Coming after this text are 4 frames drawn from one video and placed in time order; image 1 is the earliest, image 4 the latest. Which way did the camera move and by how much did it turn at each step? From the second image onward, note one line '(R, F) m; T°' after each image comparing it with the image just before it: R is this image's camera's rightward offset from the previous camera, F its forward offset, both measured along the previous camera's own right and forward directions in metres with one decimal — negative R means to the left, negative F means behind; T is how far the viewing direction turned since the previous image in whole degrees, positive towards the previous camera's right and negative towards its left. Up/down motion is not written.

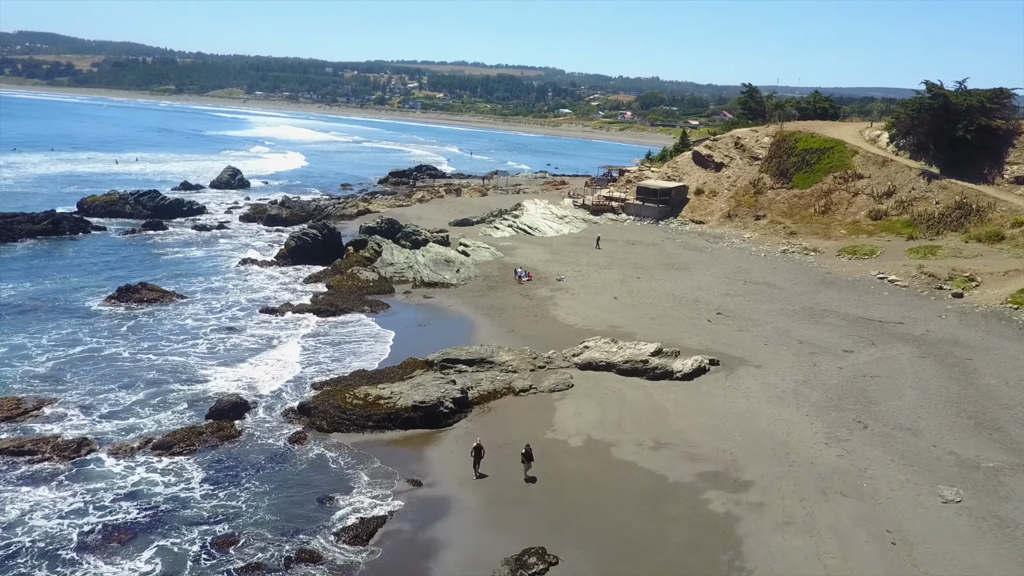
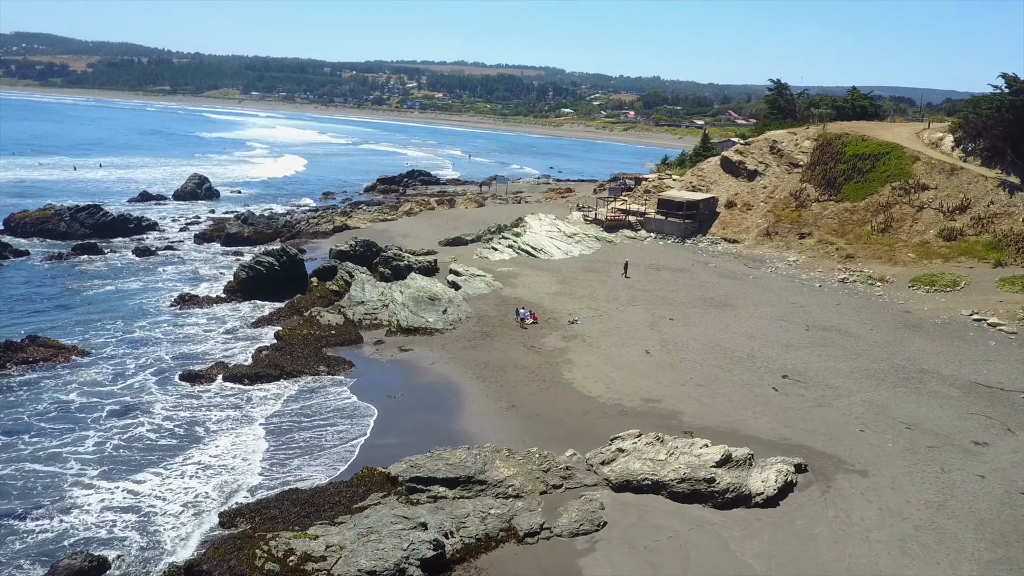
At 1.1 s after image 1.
(0.0, +7.3) m; 0°
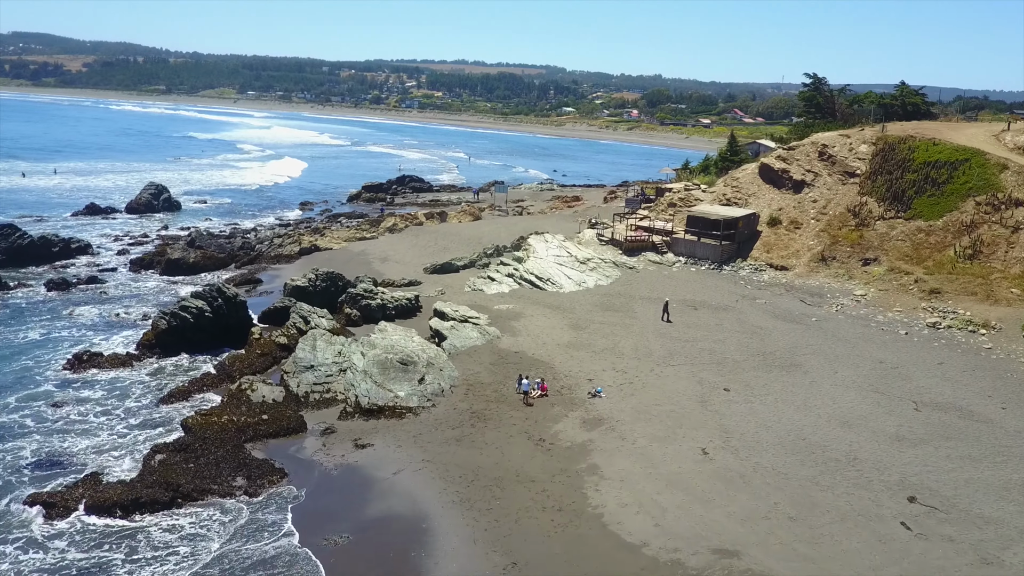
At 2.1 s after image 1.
(0.0, +7.3) m; 0°
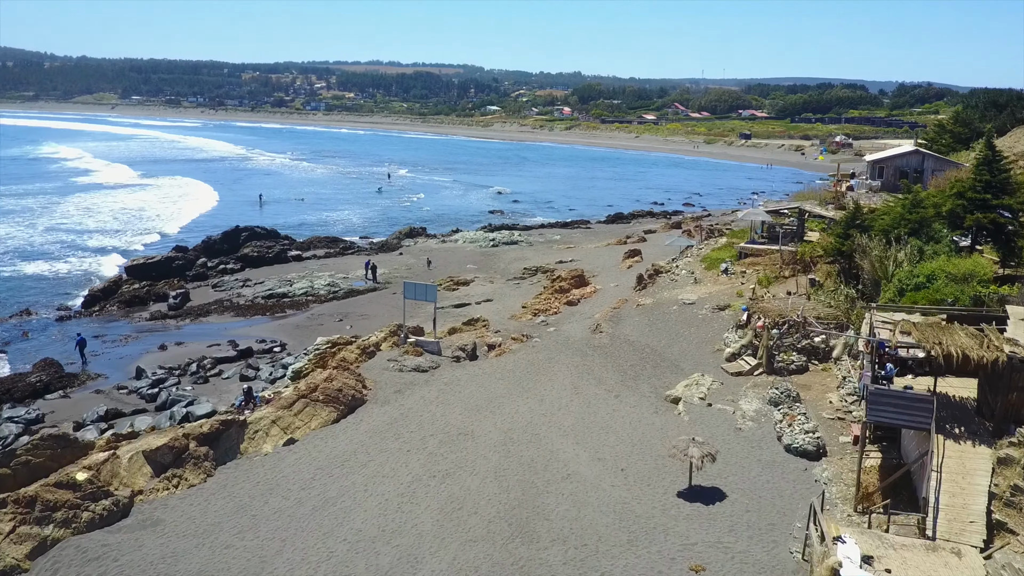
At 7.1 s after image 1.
(-0.2, +33.2) m; +5°
